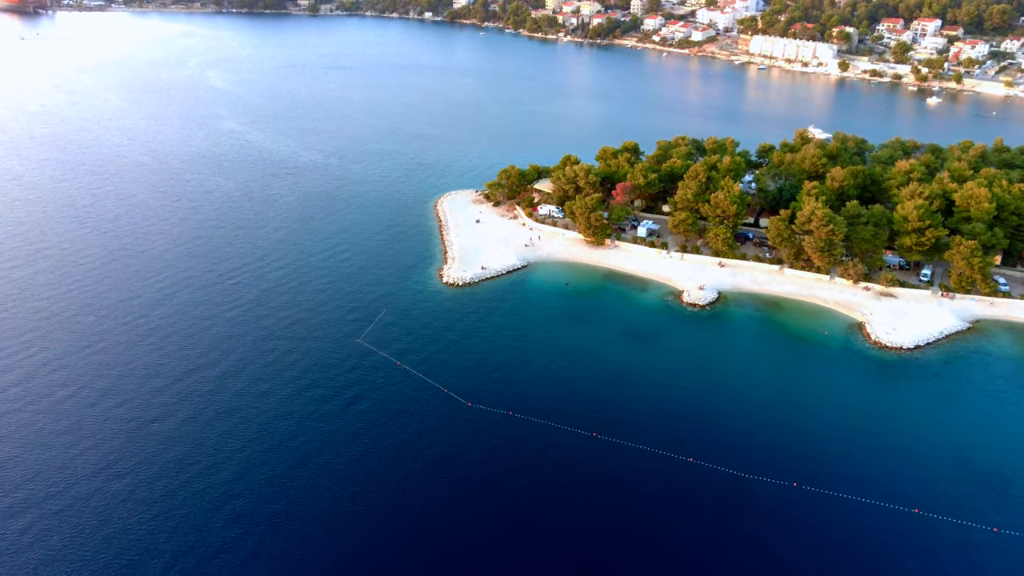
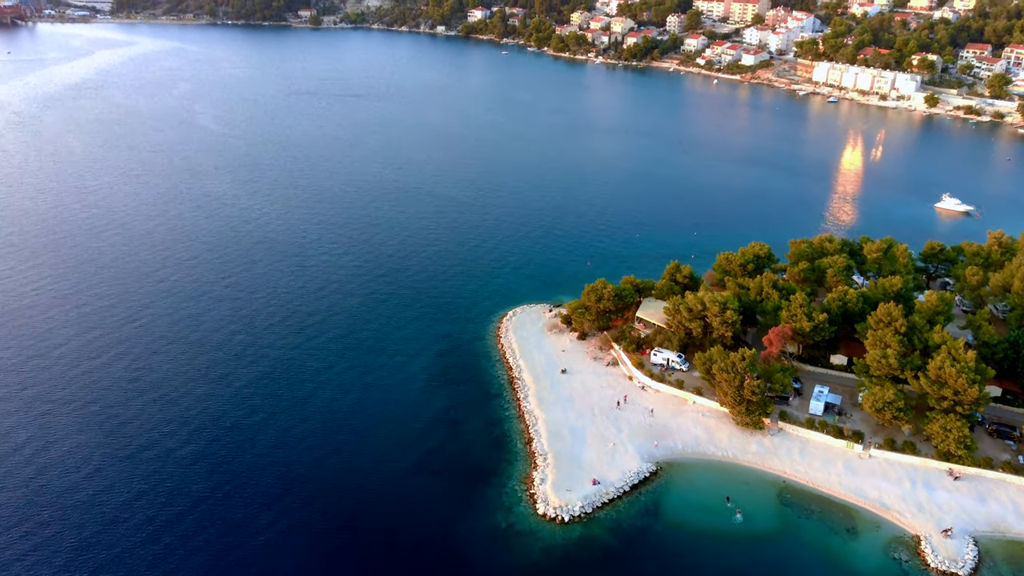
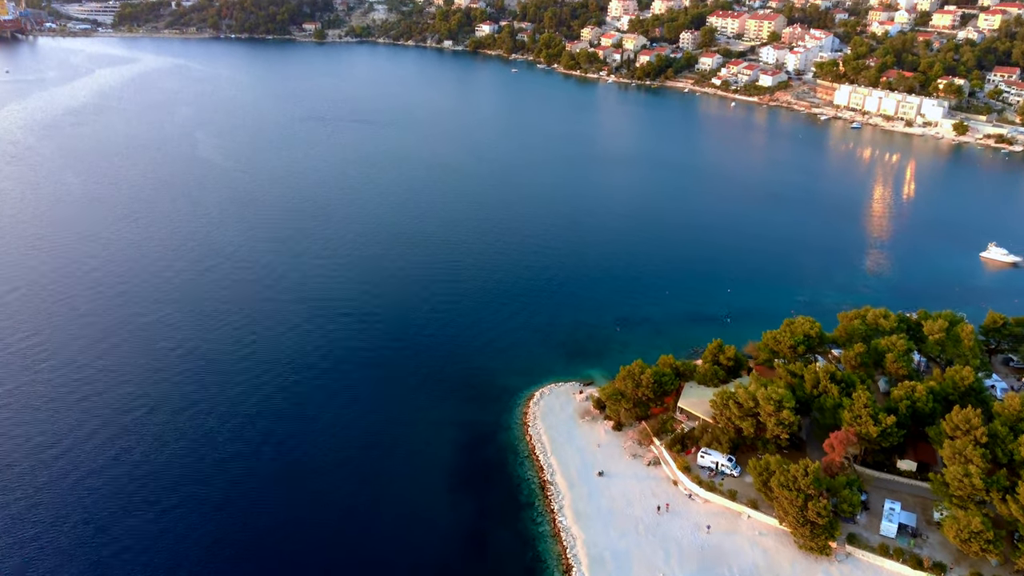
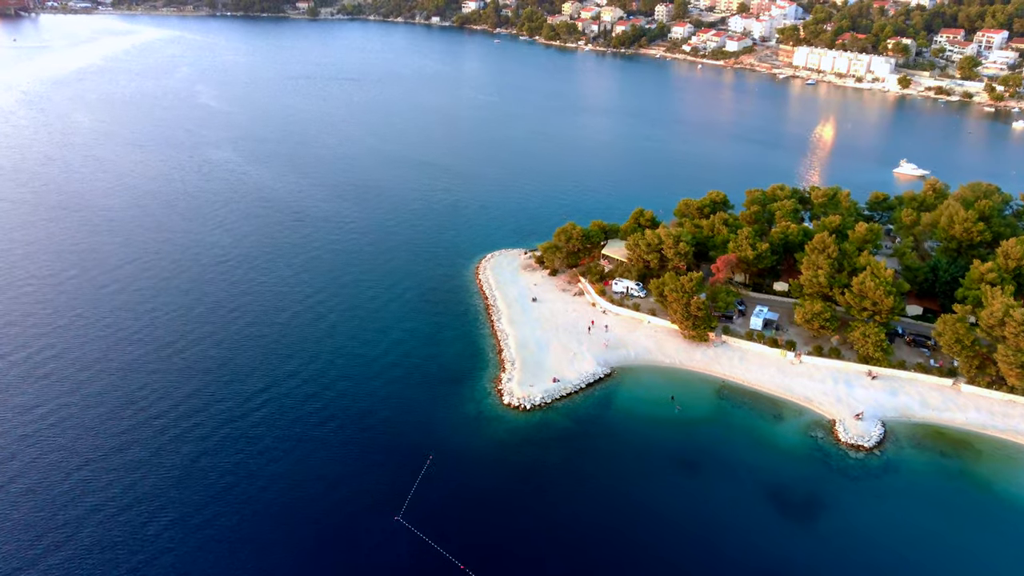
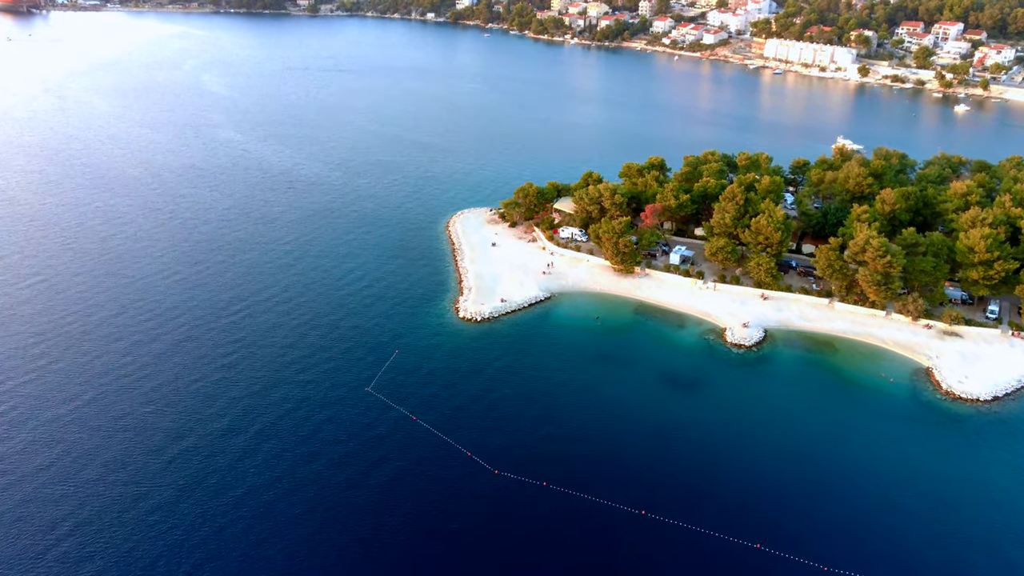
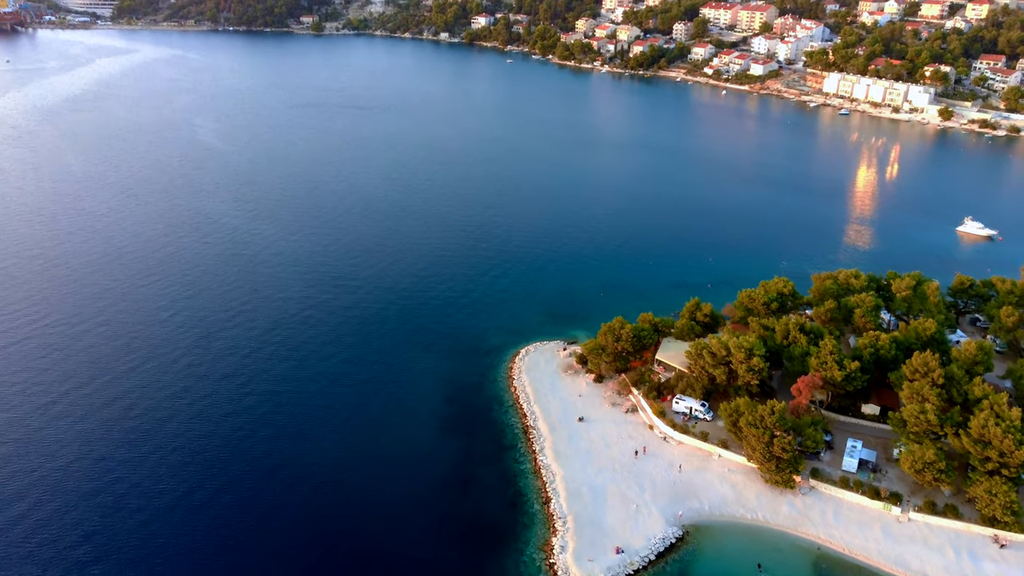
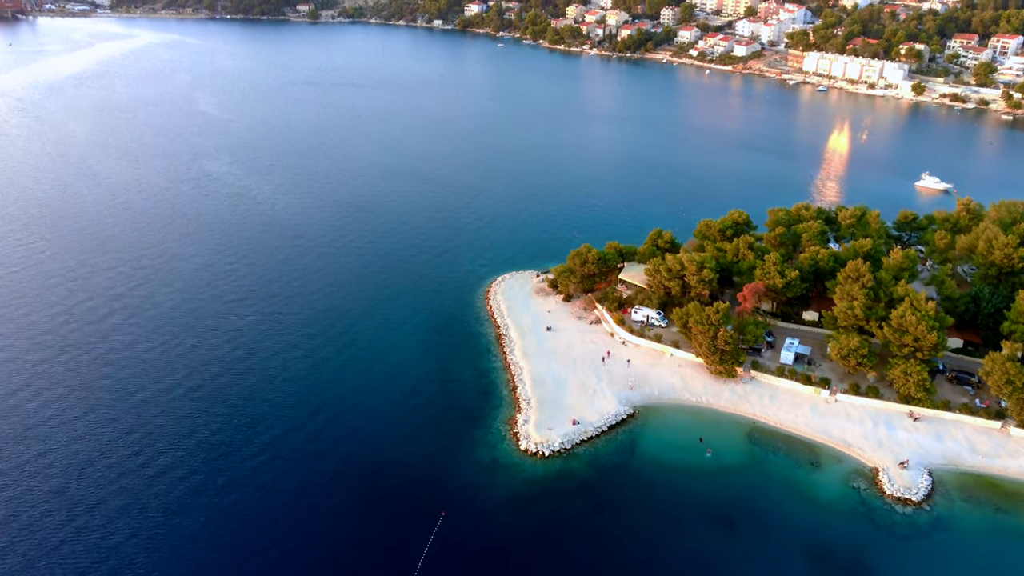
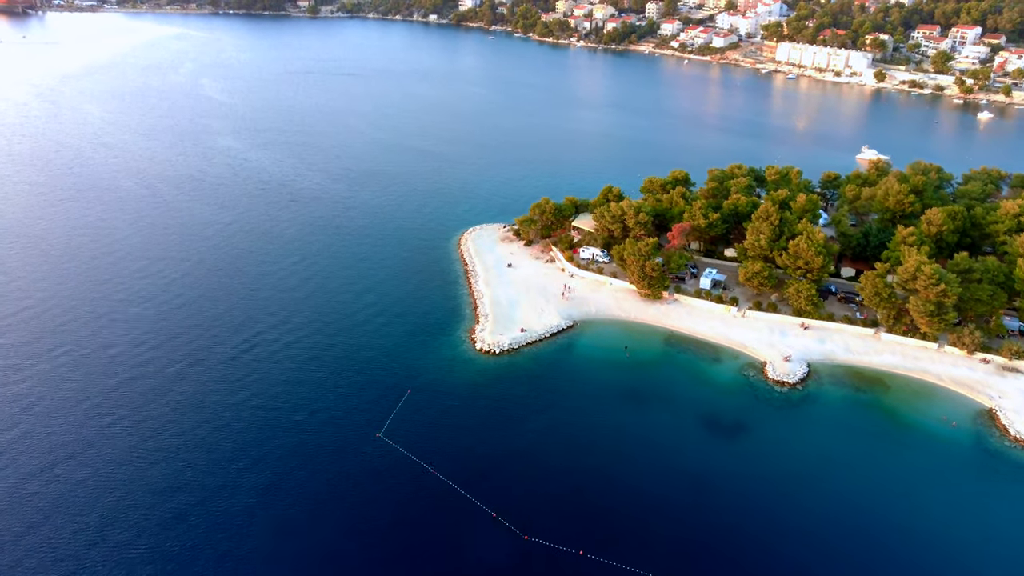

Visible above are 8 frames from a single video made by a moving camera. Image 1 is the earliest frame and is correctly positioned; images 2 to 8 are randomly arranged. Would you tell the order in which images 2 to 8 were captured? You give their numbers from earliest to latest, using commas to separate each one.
5, 8, 4, 7, 2, 6, 3
